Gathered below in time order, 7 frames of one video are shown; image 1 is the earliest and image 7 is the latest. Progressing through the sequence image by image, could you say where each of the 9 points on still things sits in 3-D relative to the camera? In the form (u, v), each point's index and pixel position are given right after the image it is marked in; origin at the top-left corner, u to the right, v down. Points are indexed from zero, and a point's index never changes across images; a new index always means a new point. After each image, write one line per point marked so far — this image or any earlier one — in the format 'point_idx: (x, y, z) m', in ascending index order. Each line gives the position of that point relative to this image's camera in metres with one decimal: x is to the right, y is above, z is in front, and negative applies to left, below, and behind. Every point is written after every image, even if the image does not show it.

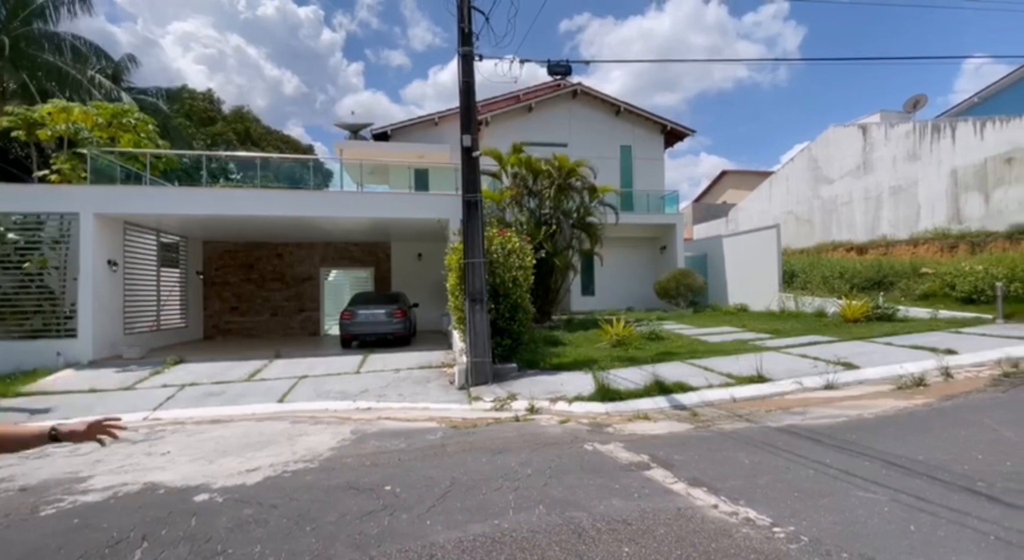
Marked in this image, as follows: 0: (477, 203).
0: (-0.6, +1.4, +8.6) m
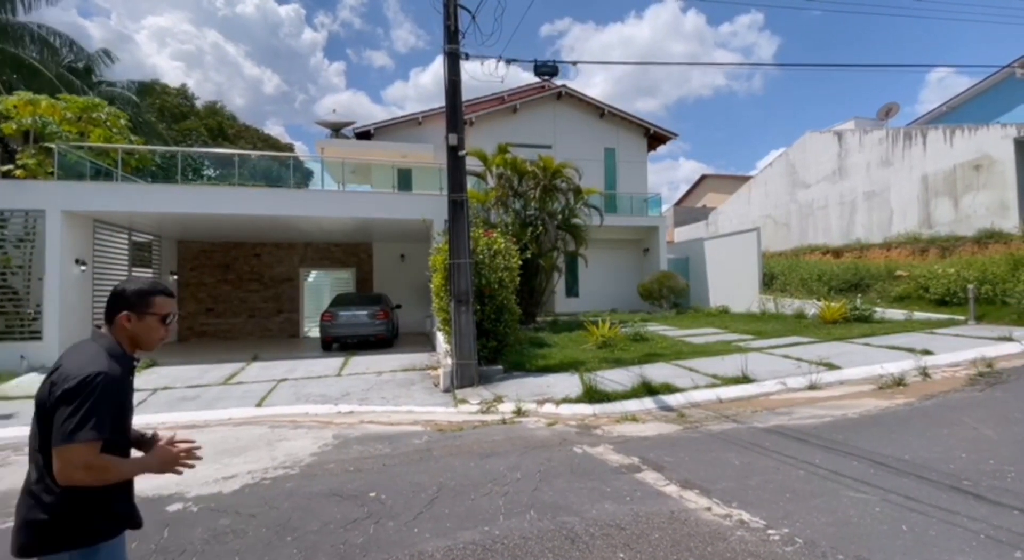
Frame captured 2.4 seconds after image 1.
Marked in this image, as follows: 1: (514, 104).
0: (-0.9, +1.4, +8.5) m
1: (+0.1, +6.9, +18.6) m
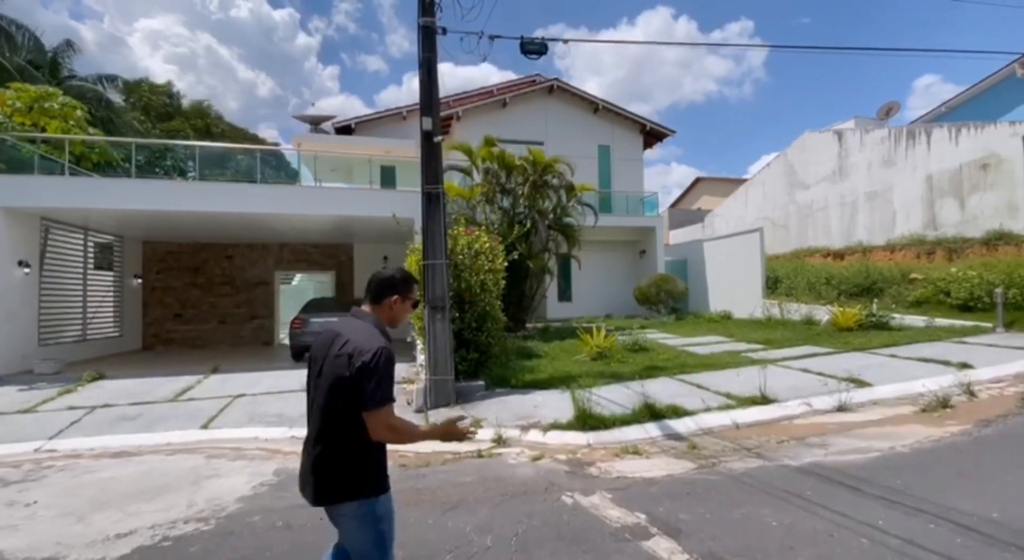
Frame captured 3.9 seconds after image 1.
0: (-1.1, +1.3, +7.4) m
1: (-0.3, +6.8, +17.6) m
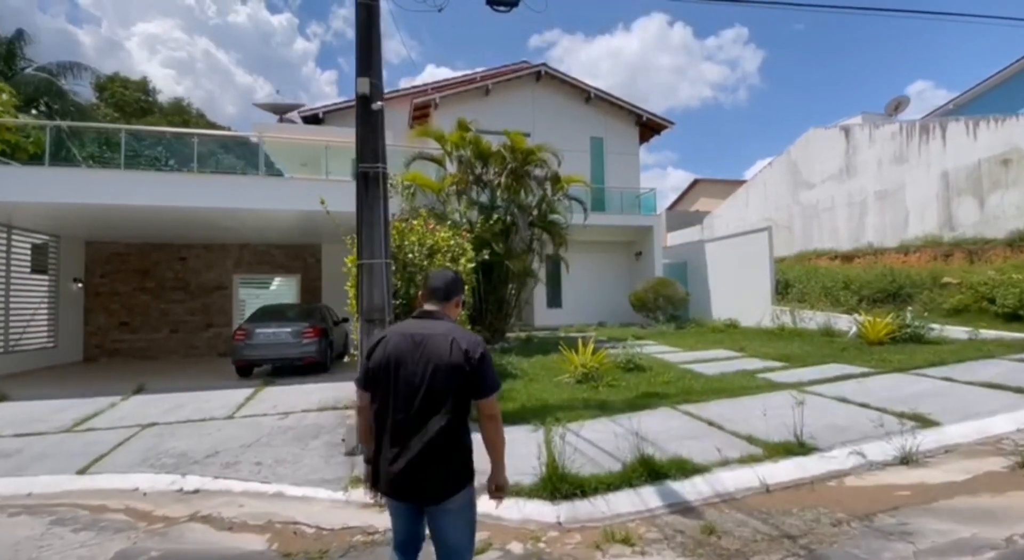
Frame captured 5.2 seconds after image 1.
0: (-1.7, +1.2, +5.9) m
1: (-0.9, +6.7, +16.0) m
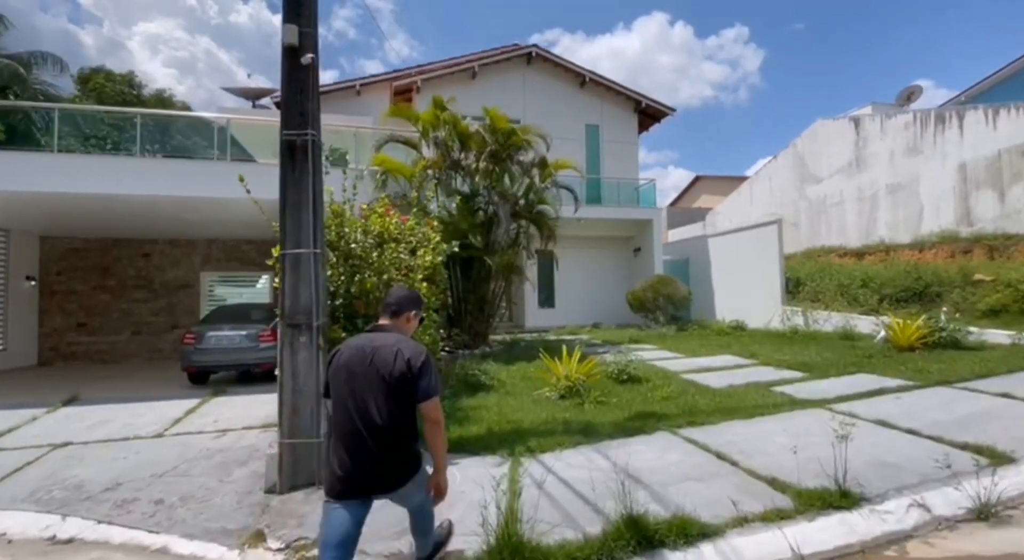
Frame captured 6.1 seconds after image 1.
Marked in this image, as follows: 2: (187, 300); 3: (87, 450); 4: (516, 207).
0: (-2.0, +1.3, +4.7) m
1: (-1.3, +6.7, +14.9) m
2: (-10.2, -0.6, +14.9) m
3: (-5.8, -2.3, +6.4) m
4: (+0.1, +1.6, +10.1) m
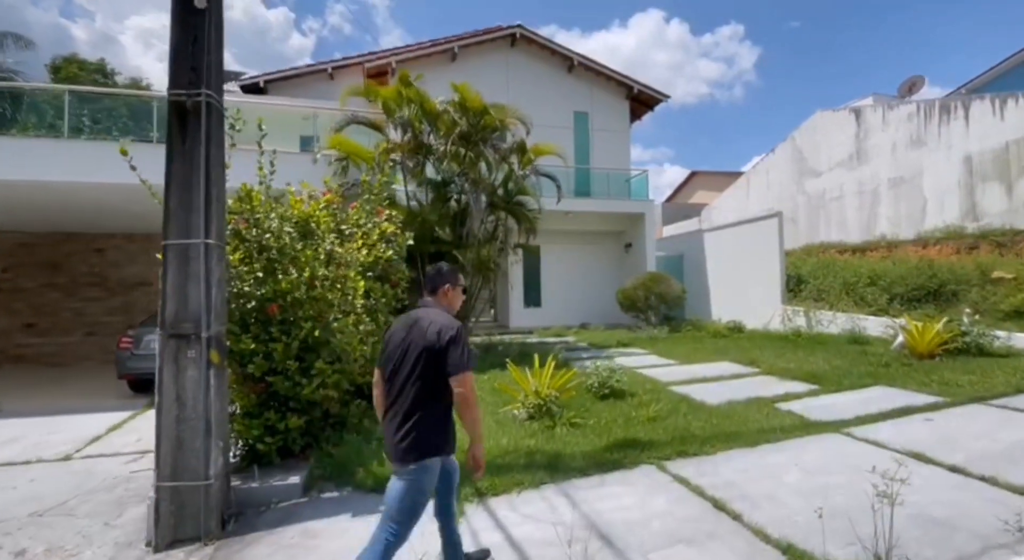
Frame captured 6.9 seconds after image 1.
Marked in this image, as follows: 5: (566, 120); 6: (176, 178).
0: (-2.5, +1.3, +3.8) m
1: (-1.8, +6.8, +13.9) m
2: (-10.7, -0.5, +13.8) m
3: (-6.2, -2.3, +5.5) m
4: (-0.4, +1.6, +9.1) m
5: (+1.7, +5.1, +15.0) m
6: (-2.6, +0.8, +3.7) m
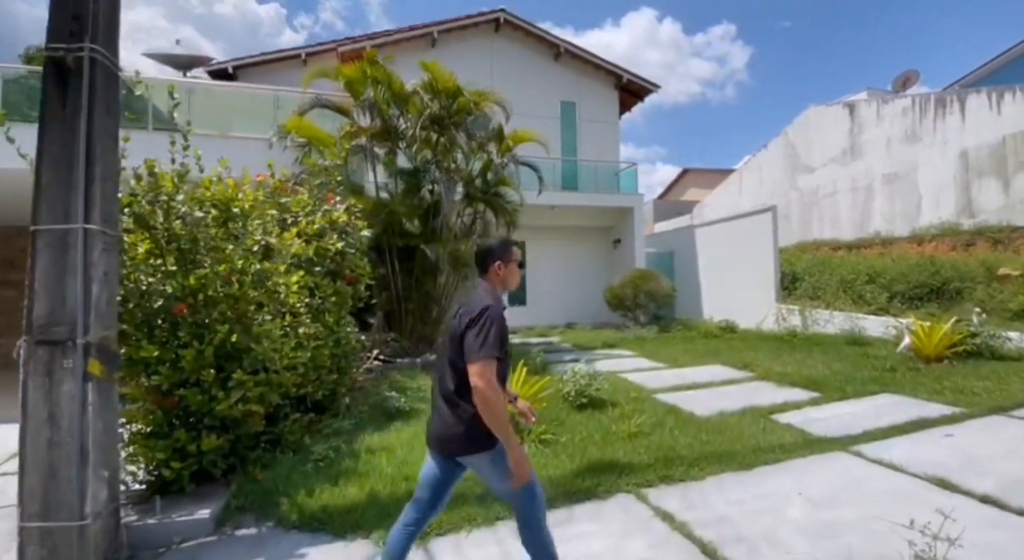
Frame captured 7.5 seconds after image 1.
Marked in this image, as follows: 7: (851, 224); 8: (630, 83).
0: (-2.8, +1.3, +3.1) m
1: (-2.2, +6.9, +13.2) m
2: (-11.1, -0.4, +13.1) m
3: (-6.6, -2.2, +4.7) m
4: (-0.8, +1.7, +8.5) m
5: (+1.2, +5.2, +14.4) m
6: (-3.0, +0.8, +3.0) m
7: (+14.2, +2.4, +19.5) m
8: (+3.7, +6.2, +15.0) m
